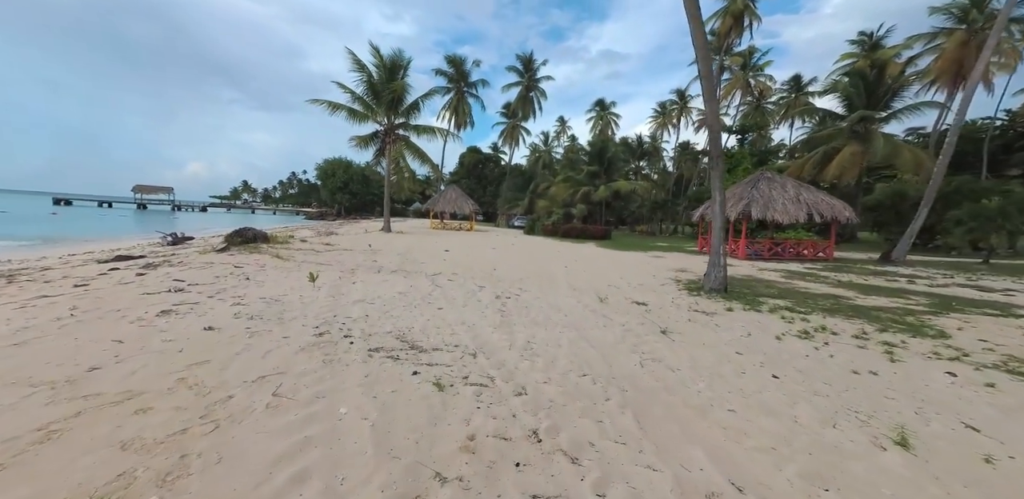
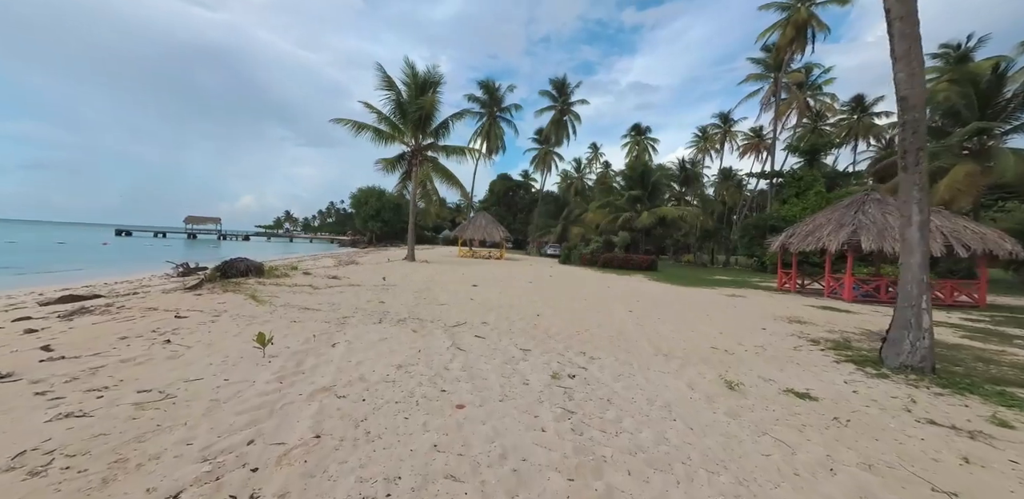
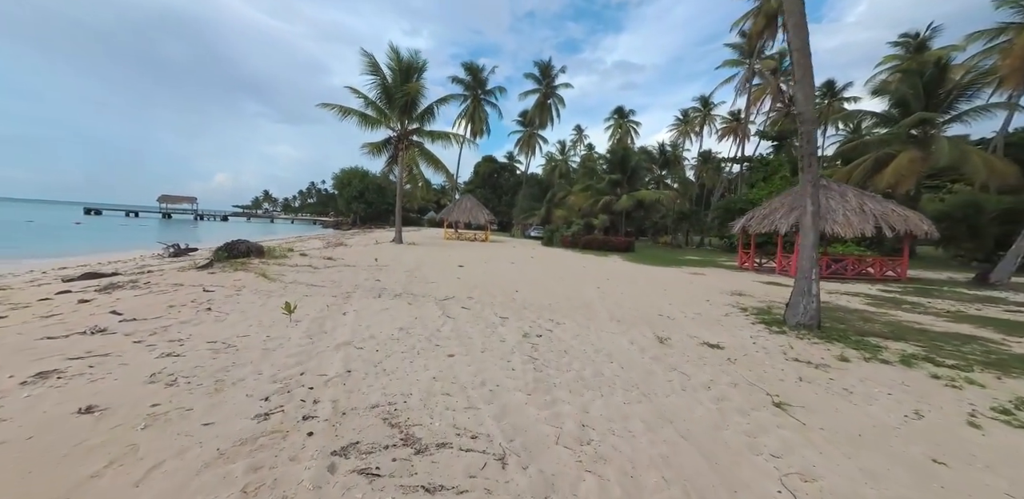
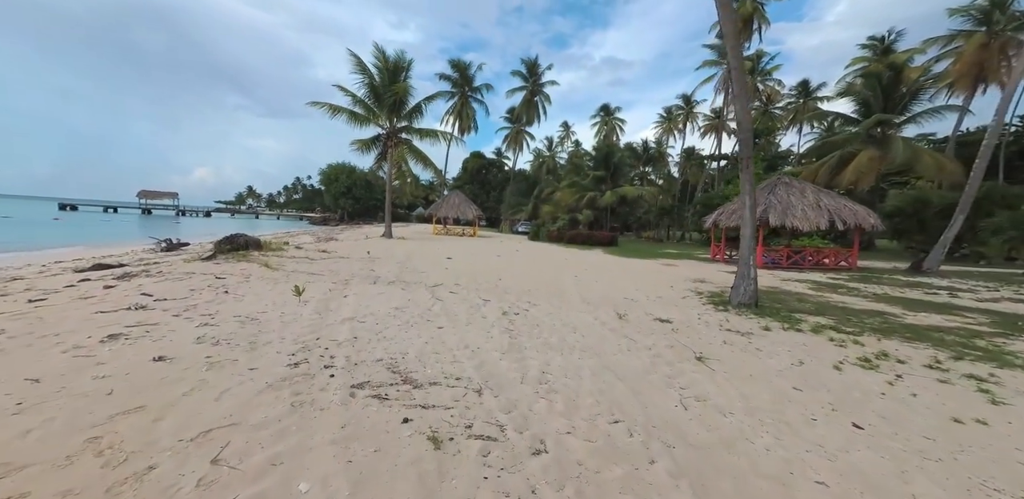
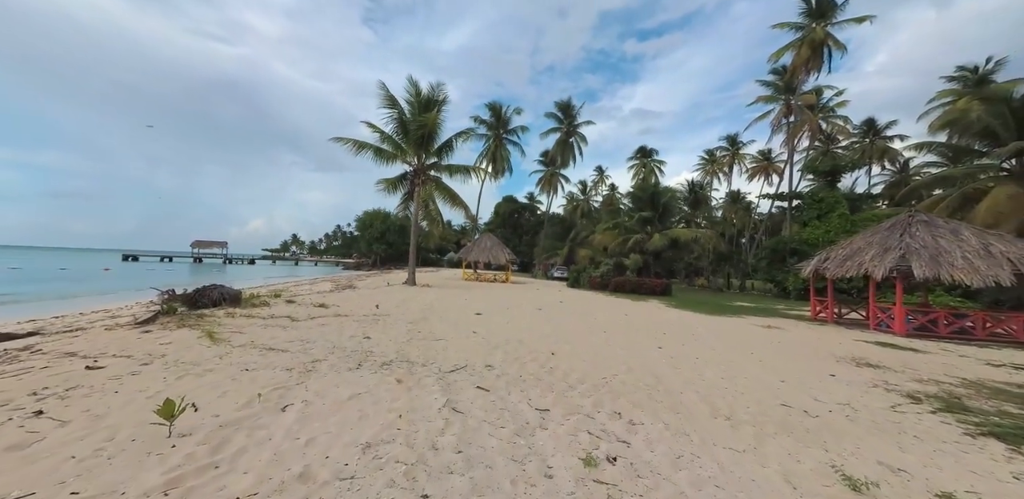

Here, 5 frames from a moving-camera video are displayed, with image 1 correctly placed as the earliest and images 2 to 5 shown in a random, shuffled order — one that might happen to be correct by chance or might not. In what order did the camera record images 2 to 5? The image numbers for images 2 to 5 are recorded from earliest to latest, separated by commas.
4, 3, 2, 5
